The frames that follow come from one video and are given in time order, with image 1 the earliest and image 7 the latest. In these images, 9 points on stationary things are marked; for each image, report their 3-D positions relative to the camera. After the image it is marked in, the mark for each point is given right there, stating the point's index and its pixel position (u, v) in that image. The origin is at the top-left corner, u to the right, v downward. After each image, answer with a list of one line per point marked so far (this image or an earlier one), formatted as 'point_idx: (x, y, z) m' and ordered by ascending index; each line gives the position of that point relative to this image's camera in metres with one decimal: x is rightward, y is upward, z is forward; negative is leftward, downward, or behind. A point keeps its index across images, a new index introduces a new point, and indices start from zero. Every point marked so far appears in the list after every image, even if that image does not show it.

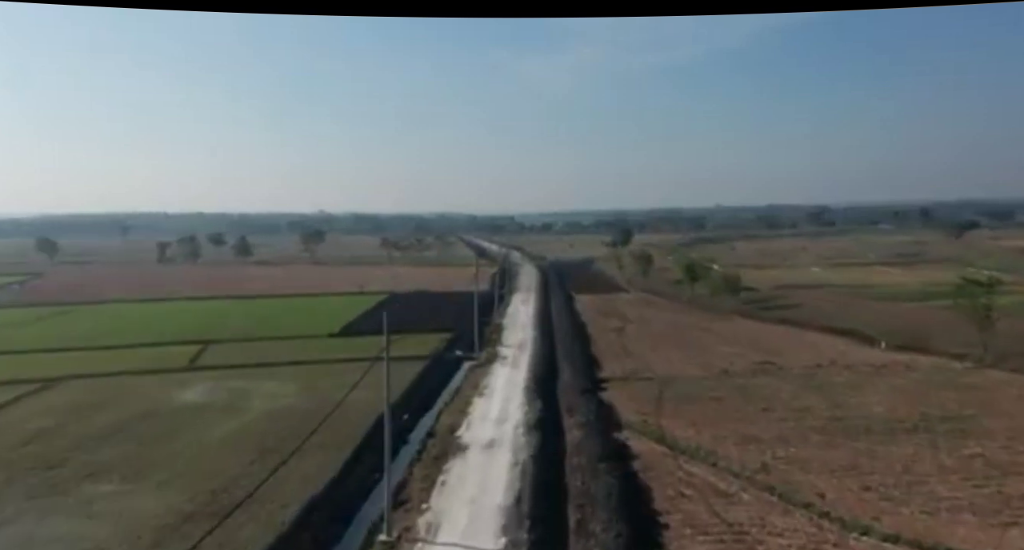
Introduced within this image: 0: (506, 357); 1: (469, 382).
0: (-0.1, -1.6, +16.5) m
1: (-0.8, -1.9, +14.3) m
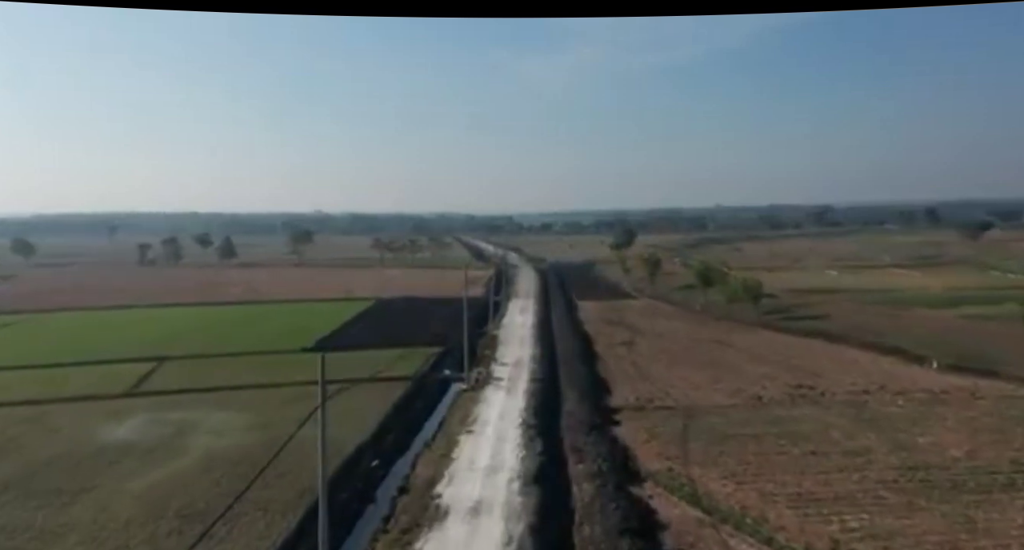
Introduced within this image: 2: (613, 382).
0: (-0.2, -1.8, +14.3) m
1: (-0.8, -2.1, +12.0) m
2: (+1.8, -1.9, +14.1) m
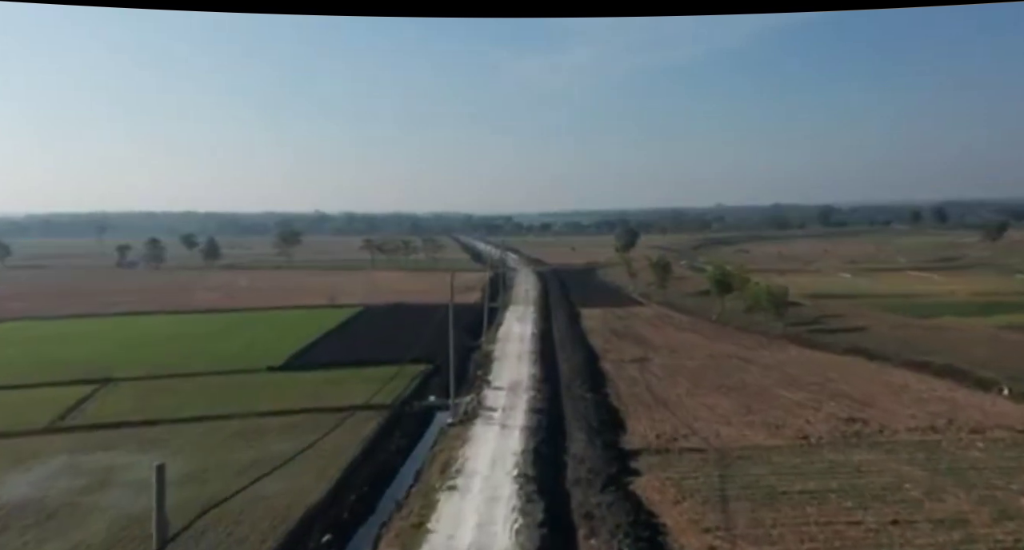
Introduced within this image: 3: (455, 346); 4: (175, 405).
0: (-0.3, -2.0, +12.1) m
1: (-0.9, -2.2, +9.8) m
2: (+1.7, -2.0, +11.9) m
3: (-1.2, -1.6, +17.8) m
4: (-5.2, -2.0, +12.6) m
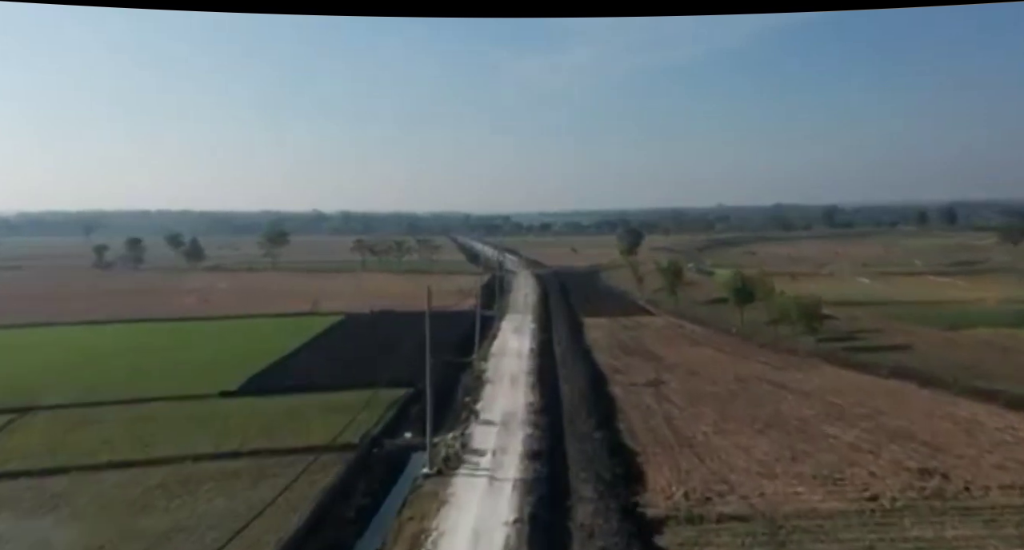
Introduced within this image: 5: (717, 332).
0: (-0.4, -2.1, +9.9) m
1: (-1.0, -2.4, +7.6) m
2: (+1.6, -2.2, +9.7) m
3: (-1.3, -1.7, +15.6) m
4: (-5.3, -2.2, +10.4) m
5: (+4.8, -1.3, +19.0) m
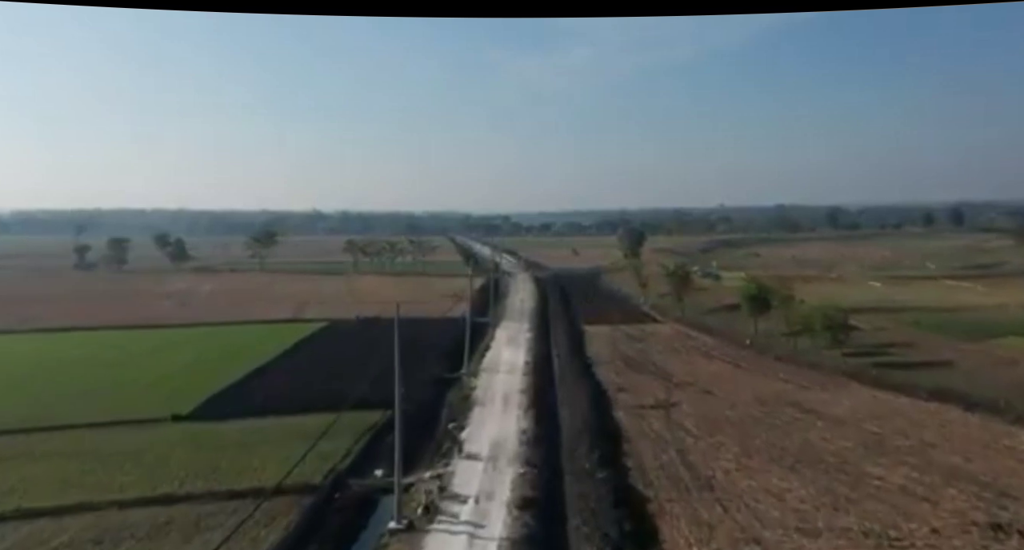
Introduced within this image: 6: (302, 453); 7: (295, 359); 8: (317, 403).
0: (-0.5, -2.3, +8.3) m
1: (-1.1, -2.5, +6.0) m
2: (+1.5, -2.3, +8.1) m
3: (-1.5, -1.8, +14.0) m
4: (-5.4, -2.3, +8.8) m
5: (+4.6, -1.5, +17.4) m
6: (-2.6, -2.2, +9.9) m
7: (-5.0, -1.8, +18.6) m
8: (-3.0, -2.0, +12.6) m
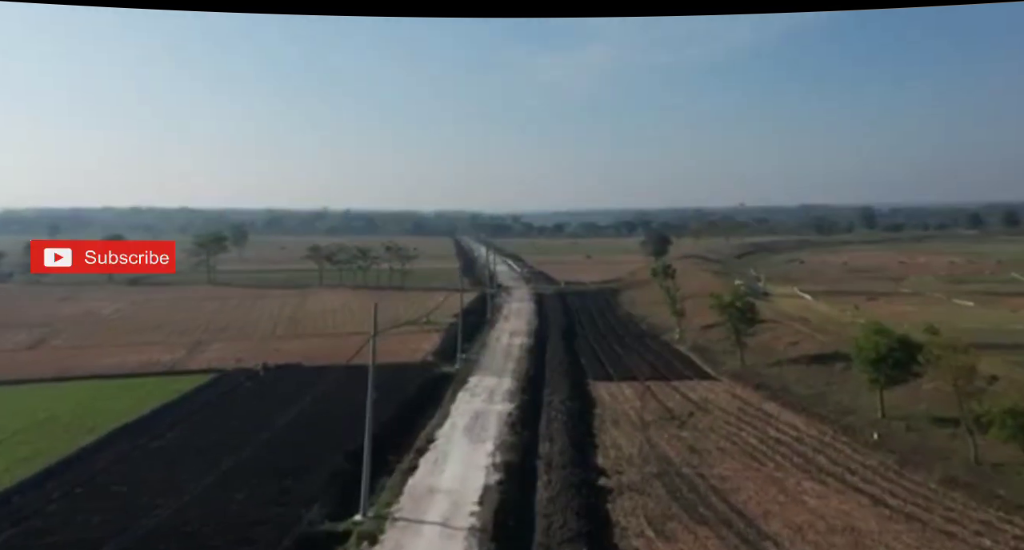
0: (-1.2, -2.8, +1.0) m
1: (-1.9, -3.1, -1.2) m
2: (+0.7, -2.9, +0.8) m
3: (-2.1, -2.4, +6.7) m
4: (-6.1, -2.8, +1.6) m
5: (+4.1, -2.0, +10.0) m
6: (-3.2, -2.7, +2.6) m
7: (-5.5, -2.4, +11.4) m
8: (-3.7, -2.5, +5.3) m
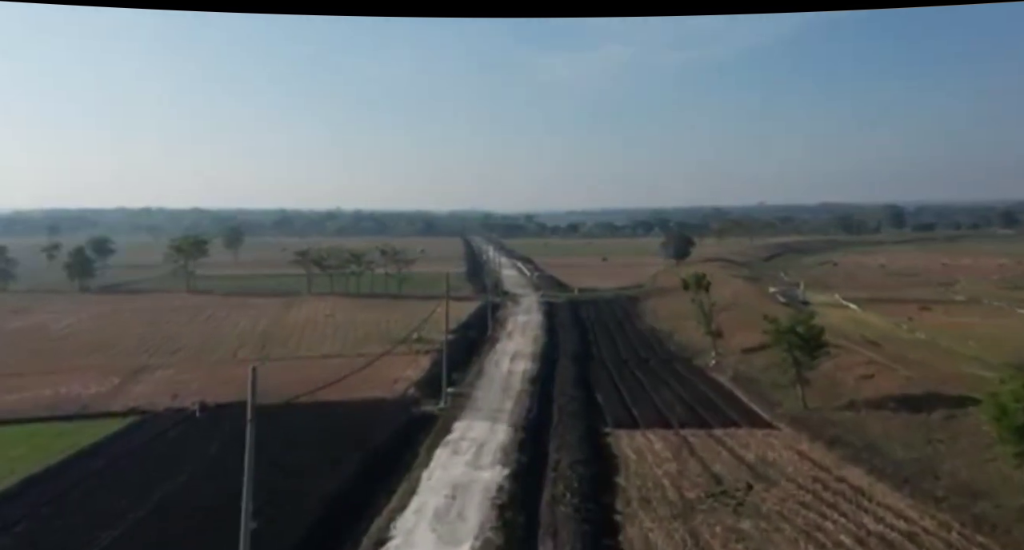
0: (-1.5, -3.1, -2.2) m
1: (-2.2, -3.3, -4.4) m
2: (+0.4, -3.2, -2.4) m
3: (-2.3, -2.7, +3.5) m
4: (-6.4, -3.1, -1.5) m
5: (+4.0, -2.3, +6.7) m
6: (-3.5, -3.0, -0.5) m
7: (-5.6, -2.6, +8.3) m
8: (-3.9, -2.8, +2.2) m
